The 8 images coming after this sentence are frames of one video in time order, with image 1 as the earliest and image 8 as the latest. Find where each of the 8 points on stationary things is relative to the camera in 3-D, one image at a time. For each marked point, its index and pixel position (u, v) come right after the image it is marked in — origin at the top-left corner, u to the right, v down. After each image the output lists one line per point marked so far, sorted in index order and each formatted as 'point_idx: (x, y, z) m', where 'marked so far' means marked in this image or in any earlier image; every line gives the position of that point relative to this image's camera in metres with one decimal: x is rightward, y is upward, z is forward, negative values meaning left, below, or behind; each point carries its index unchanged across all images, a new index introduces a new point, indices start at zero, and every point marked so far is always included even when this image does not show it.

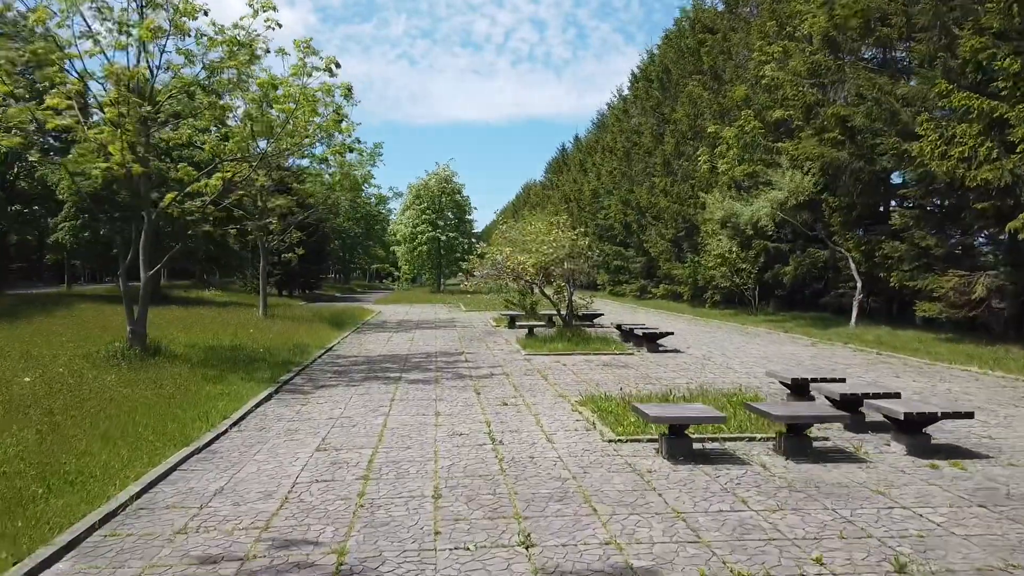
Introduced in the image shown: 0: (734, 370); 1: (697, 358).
0: (+4.1, -1.5, +13.7) m
1: (+3.9, -1.5, +15.5) m
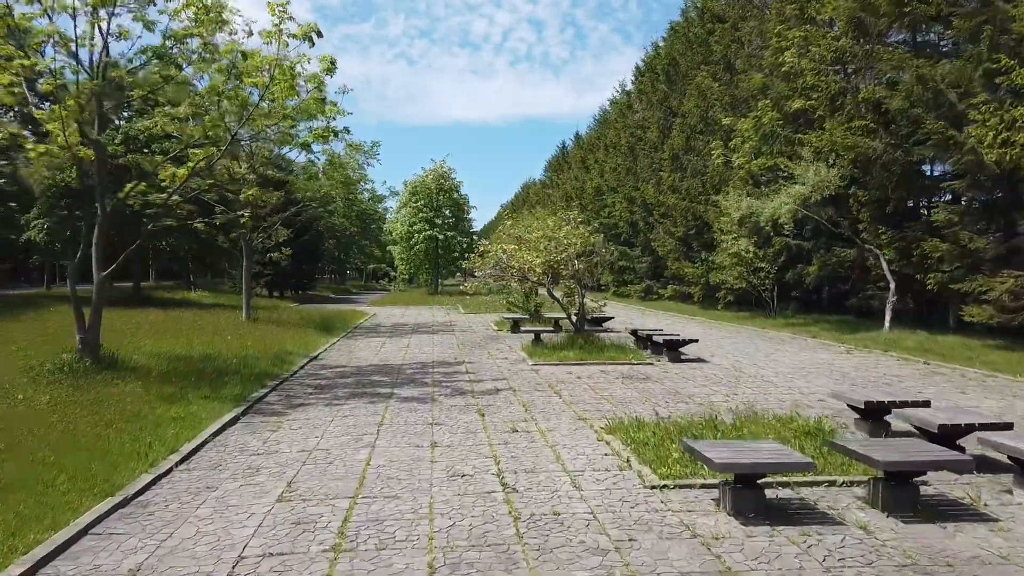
0: (+4.2, -1.6, +12.0) m
1: (+4.0, -1.5, +13.8) m
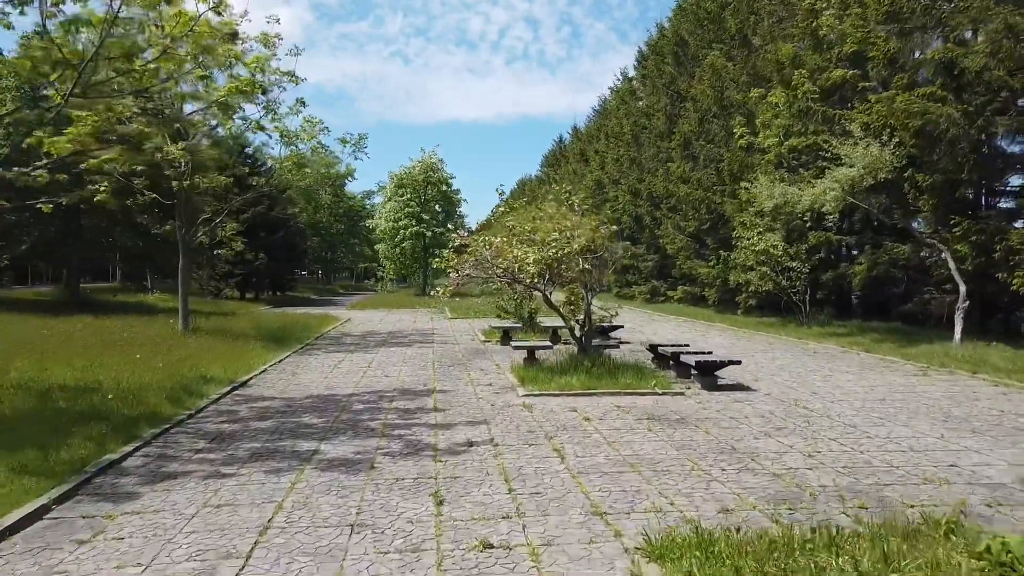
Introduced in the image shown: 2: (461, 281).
0: (+4.0, -1.7, +8.4) m
1: (+3.8, -1.6, +10.2) m
2: (-0.9, +0.1, +13.2) m
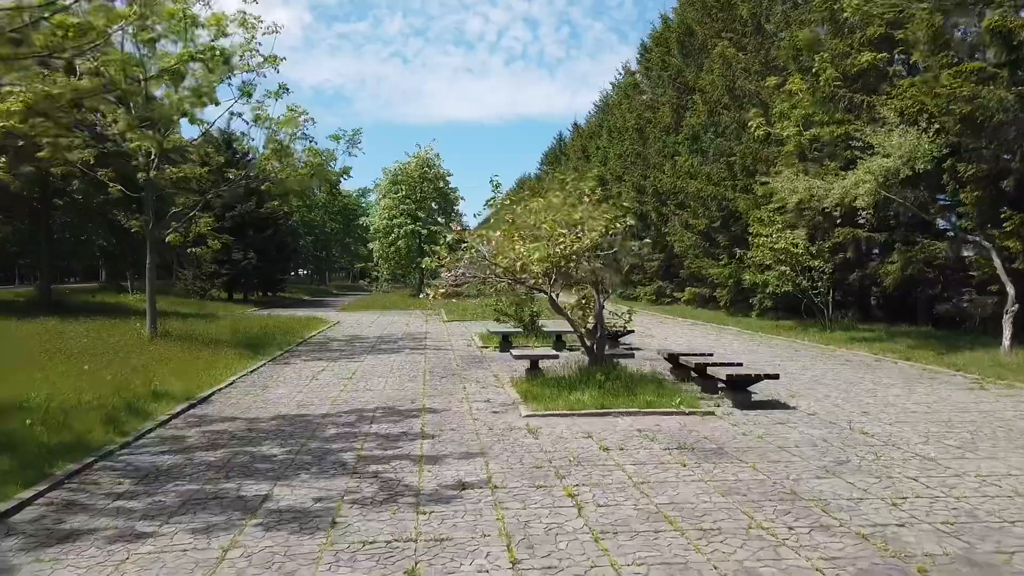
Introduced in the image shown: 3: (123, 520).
0: (+4.0, -1.7, +6.8) m
1: (+3.8, -1.6, +8.6) m
2: (-0.9, +0.1, +11.6) m
3: (-2.9, -1.8, +5.6) m
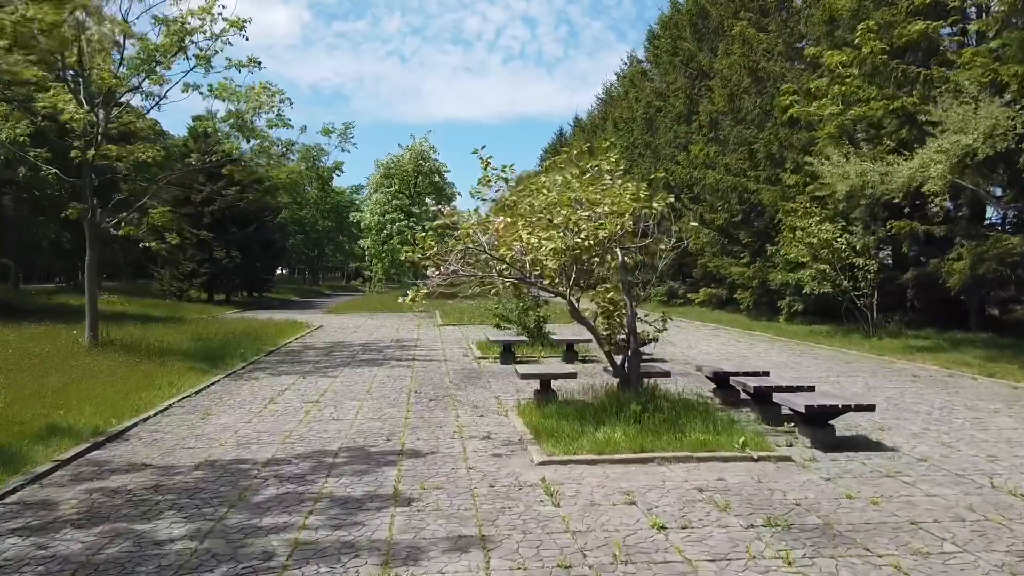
0: (+4.1, -1.7, +4.4) m
1: (+3.9, -1.7, +6.2) m
2: (-0.8, +0.1, +9.1) m
3: (-2.8, -1.8, +3.2) m
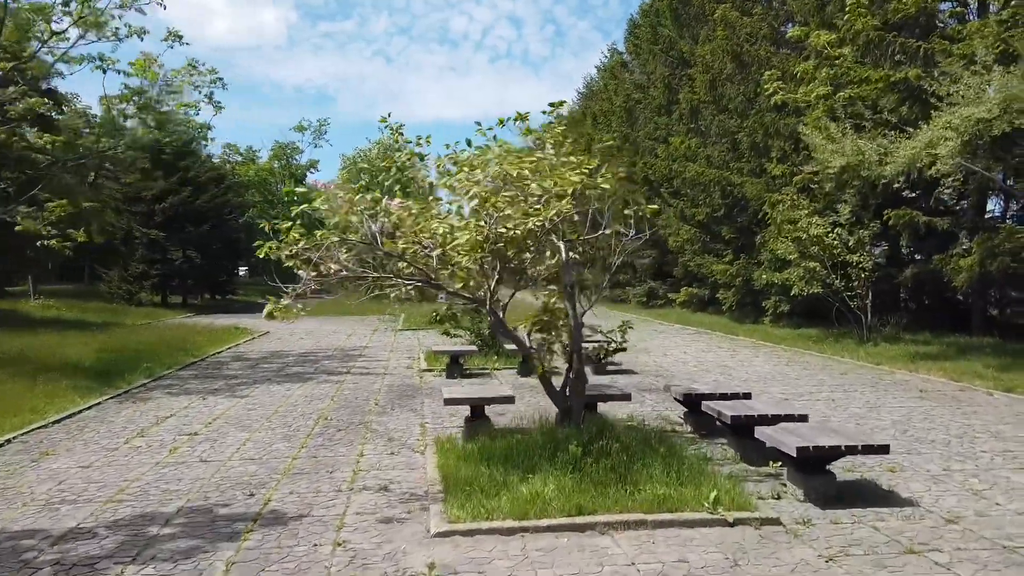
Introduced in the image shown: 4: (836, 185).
0: (+3.4, -1.7, +2.6) m
1: (+3.1, -1.7, +4.4) m
2: (-1.6, 0.0, +7.2) m
3: (-3.6, -1.8, +1.3) m
4: (+6.8, +2.2, +15.7) m
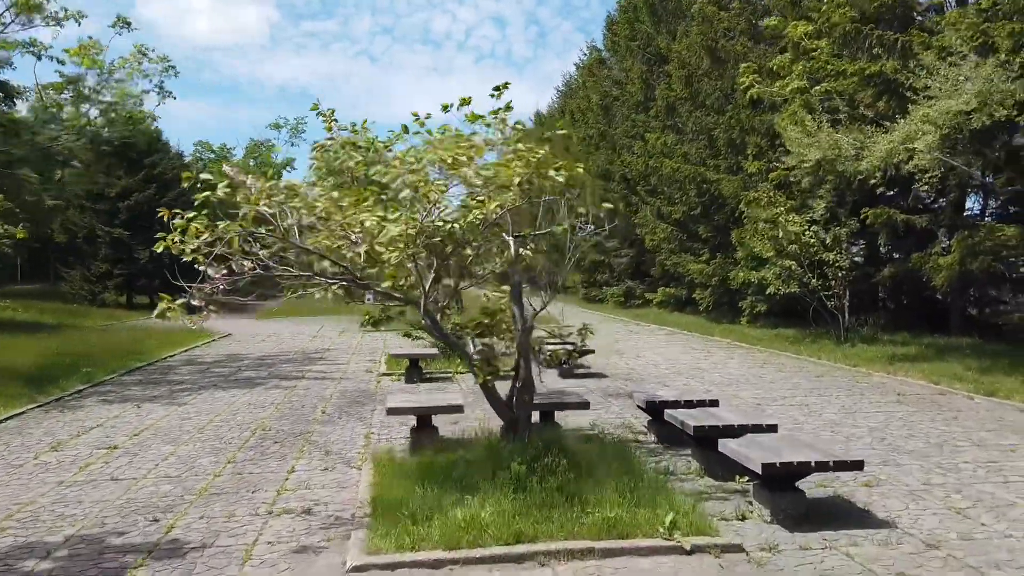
0: (+3.0, -1.7, +2.1) m
1: (+2.7, -1.7, +3.8) m
2: (-2.1, 0.0, +6.6) m
3: (-3.9, -1.8, +0.6) m
4: (+6.1, +2.2, +15.2) m
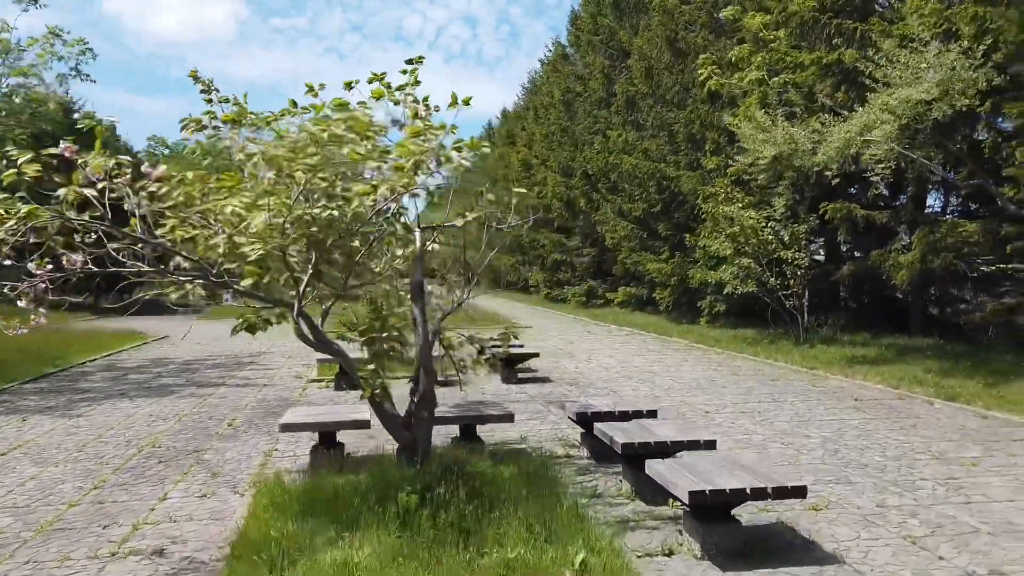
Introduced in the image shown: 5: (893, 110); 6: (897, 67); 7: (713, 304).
0: (+2.4, -1.7, +1.4) m
1: (+2.1, -1.7, +3.1) m
2: (-2.8, 0.0, +5.7) m
3: (-4.4, -1.8, -0.4) m
4: (+5.1, +2.2, +14.6) m
5: (+5.5, +2.5, +10.7) m
6: (+5.7, +3.2, +11.0) m
7: (+5.0, -0.4, +18.4) m
